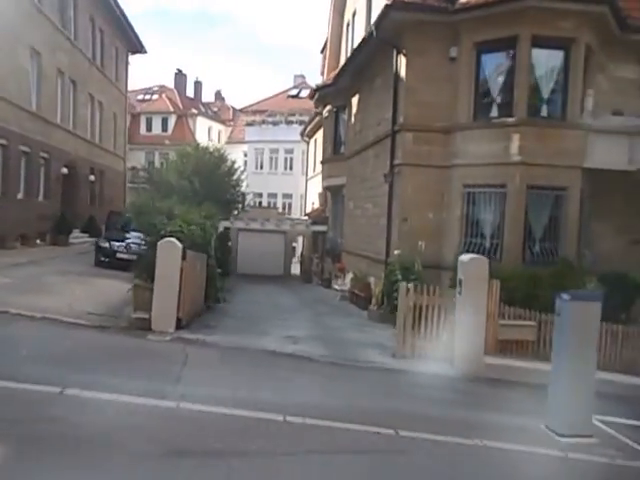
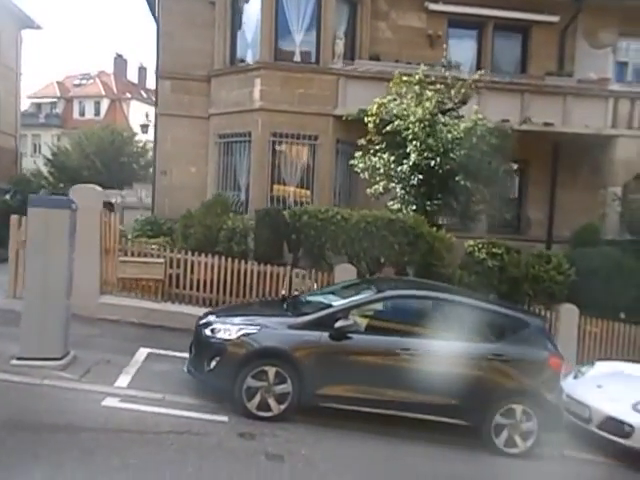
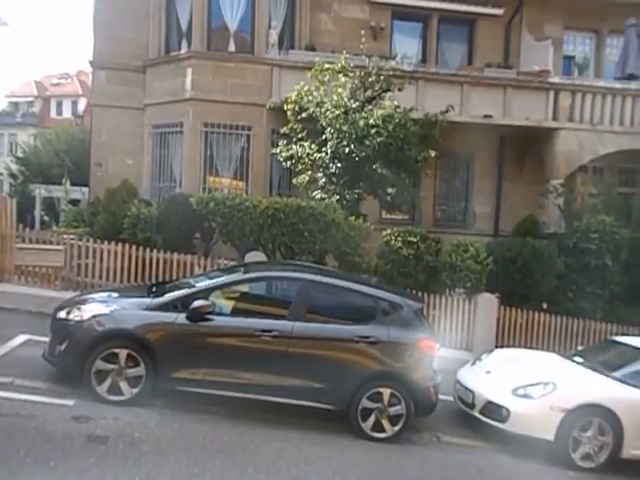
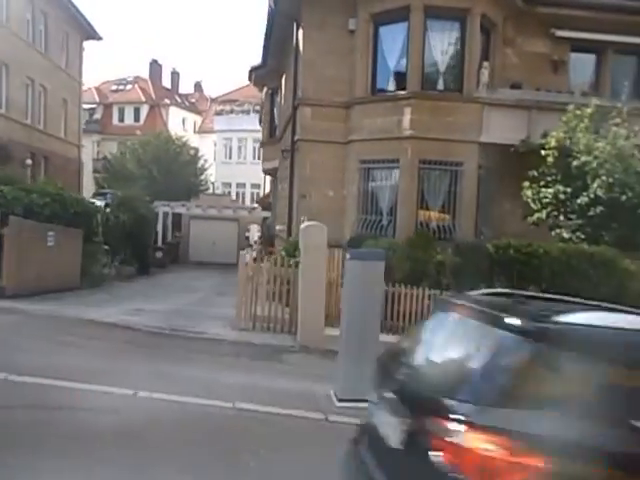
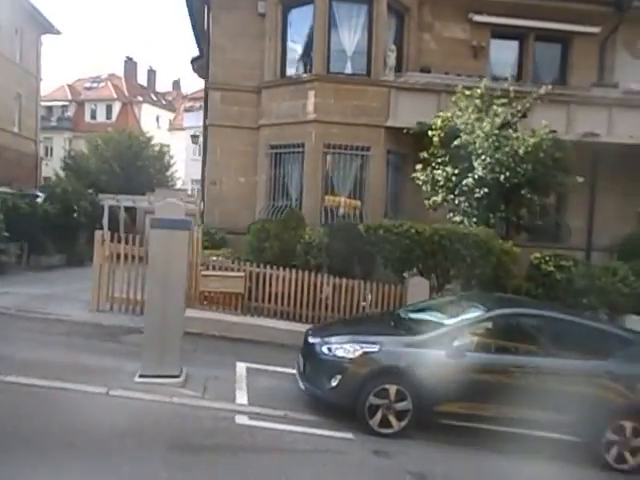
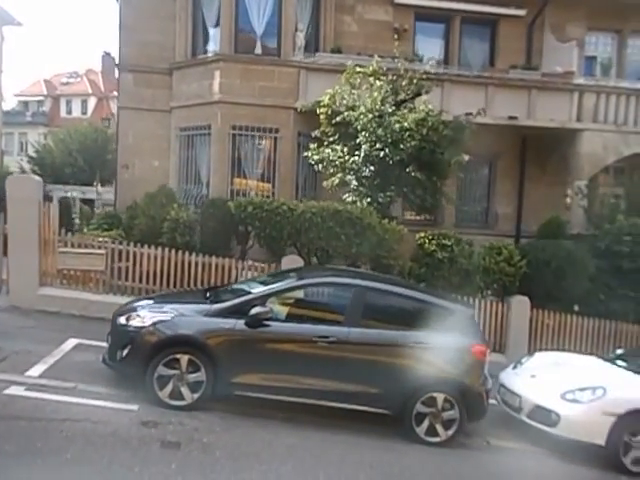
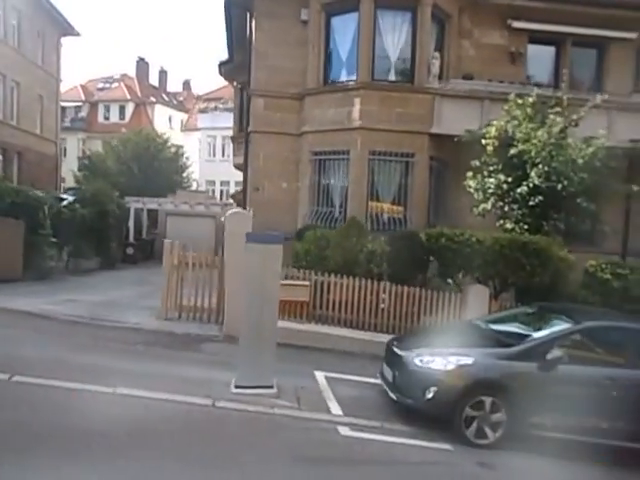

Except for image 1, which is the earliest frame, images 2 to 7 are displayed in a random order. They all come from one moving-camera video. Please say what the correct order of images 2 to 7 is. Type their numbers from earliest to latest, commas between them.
4, 7, 5, 2, 6, 3
